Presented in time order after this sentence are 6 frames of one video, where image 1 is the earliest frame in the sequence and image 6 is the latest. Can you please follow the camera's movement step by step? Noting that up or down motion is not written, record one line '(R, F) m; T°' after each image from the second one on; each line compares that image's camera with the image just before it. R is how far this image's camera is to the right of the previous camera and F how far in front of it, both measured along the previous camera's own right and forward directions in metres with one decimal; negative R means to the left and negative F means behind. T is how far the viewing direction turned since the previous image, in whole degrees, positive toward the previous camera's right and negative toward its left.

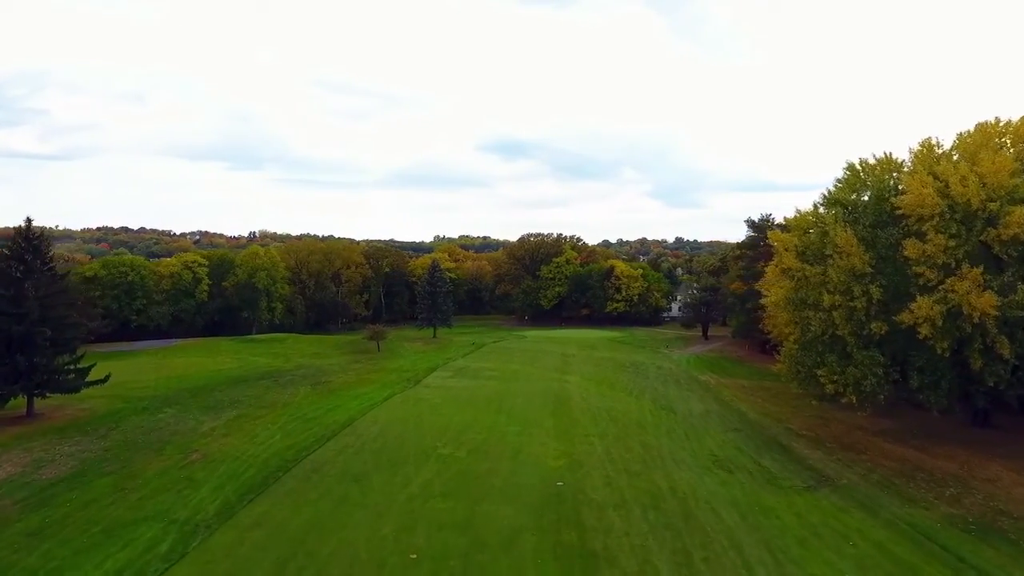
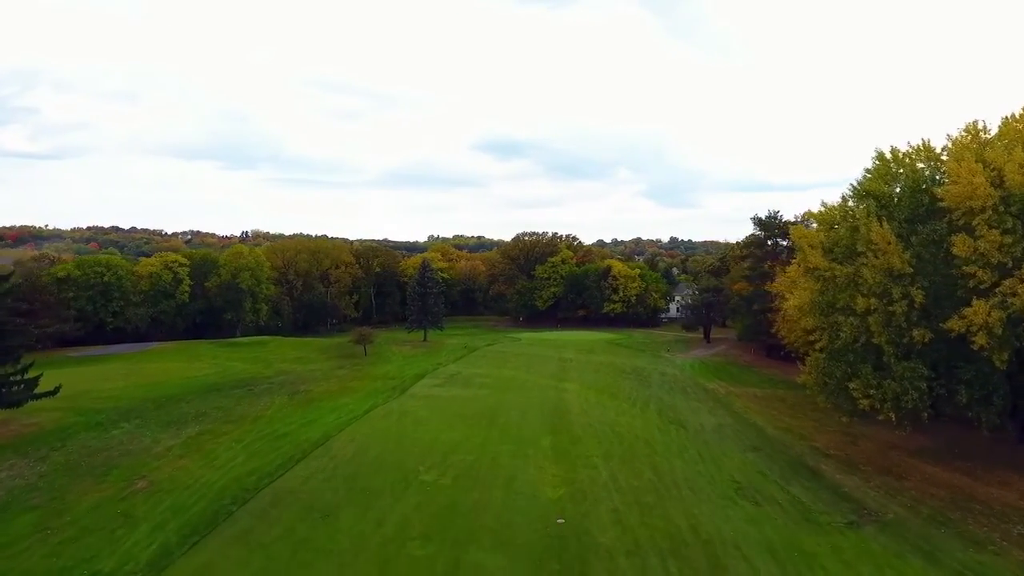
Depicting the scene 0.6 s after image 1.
(+0.1, +3.0) m; 0°
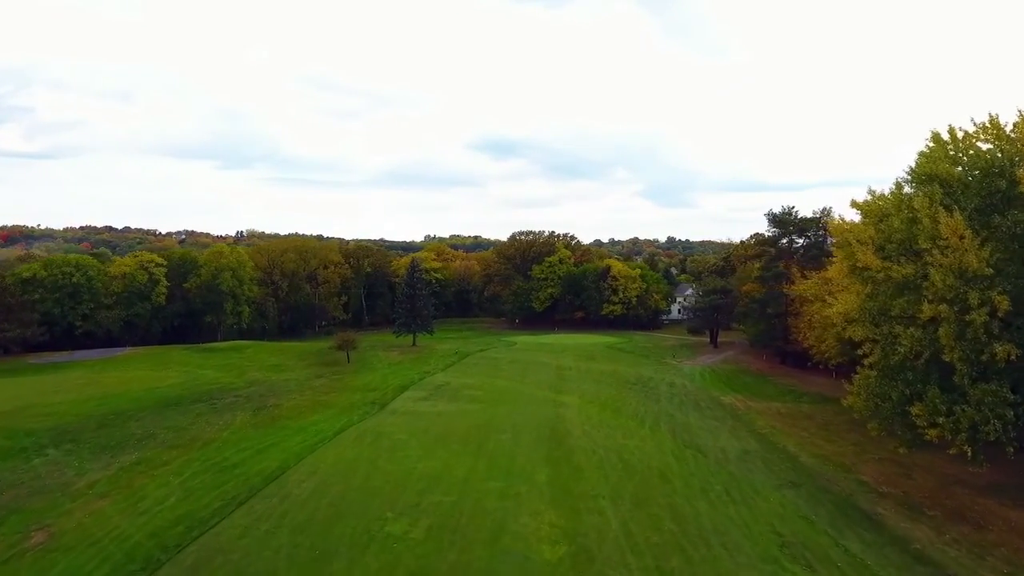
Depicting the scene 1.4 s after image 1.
(+0.3, +4.1) m; 0°
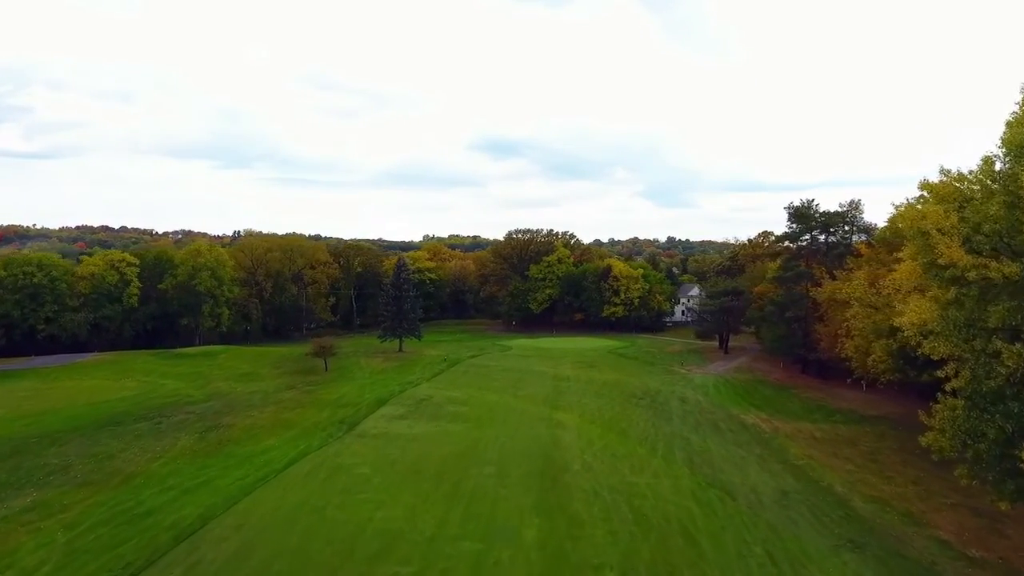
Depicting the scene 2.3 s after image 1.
(+0.5, +4.7) m; 0°
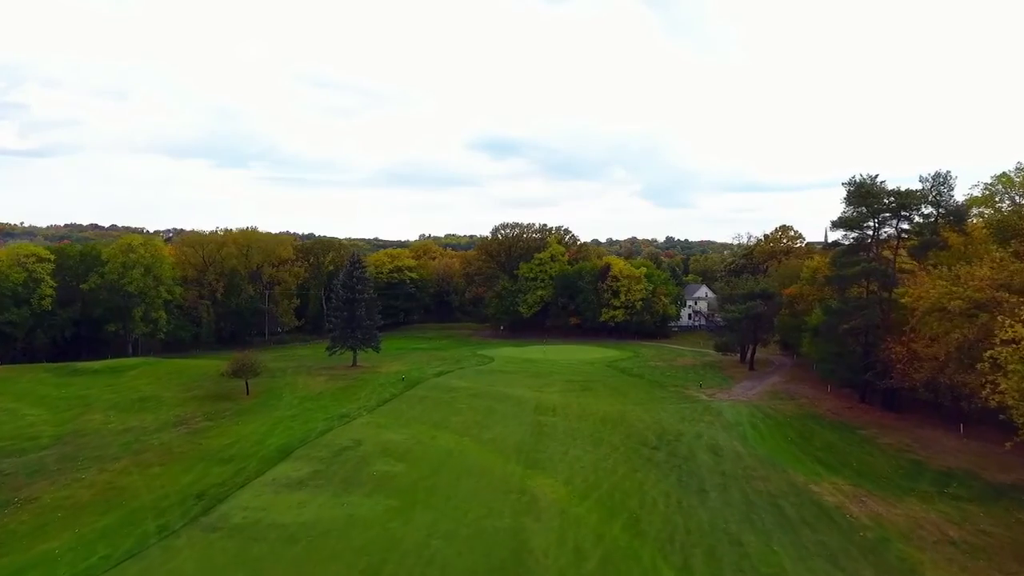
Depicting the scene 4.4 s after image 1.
(+1.6, +10.7) m; 0°
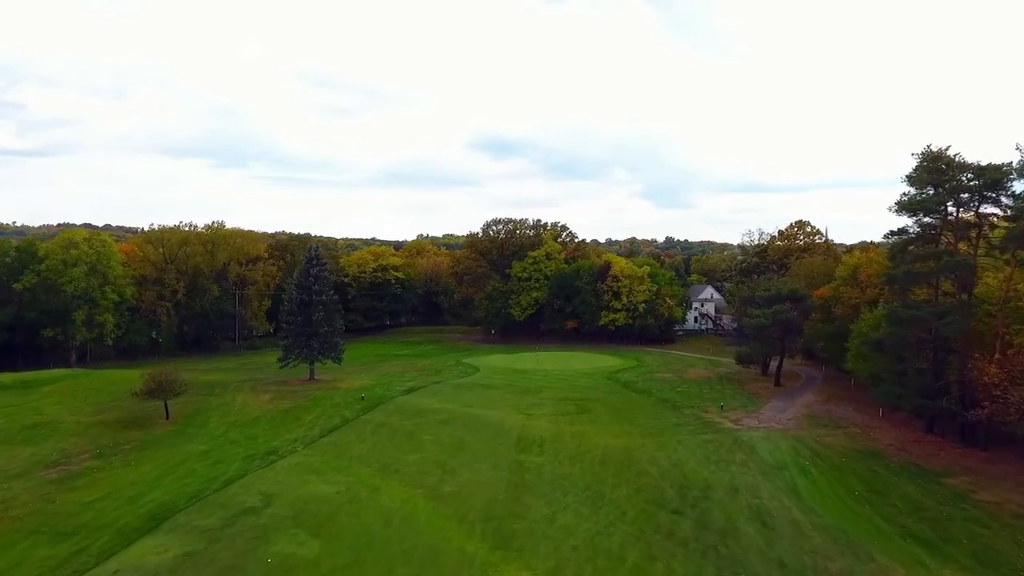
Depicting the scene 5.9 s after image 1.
(+1.0, +7.1) m; 0°
